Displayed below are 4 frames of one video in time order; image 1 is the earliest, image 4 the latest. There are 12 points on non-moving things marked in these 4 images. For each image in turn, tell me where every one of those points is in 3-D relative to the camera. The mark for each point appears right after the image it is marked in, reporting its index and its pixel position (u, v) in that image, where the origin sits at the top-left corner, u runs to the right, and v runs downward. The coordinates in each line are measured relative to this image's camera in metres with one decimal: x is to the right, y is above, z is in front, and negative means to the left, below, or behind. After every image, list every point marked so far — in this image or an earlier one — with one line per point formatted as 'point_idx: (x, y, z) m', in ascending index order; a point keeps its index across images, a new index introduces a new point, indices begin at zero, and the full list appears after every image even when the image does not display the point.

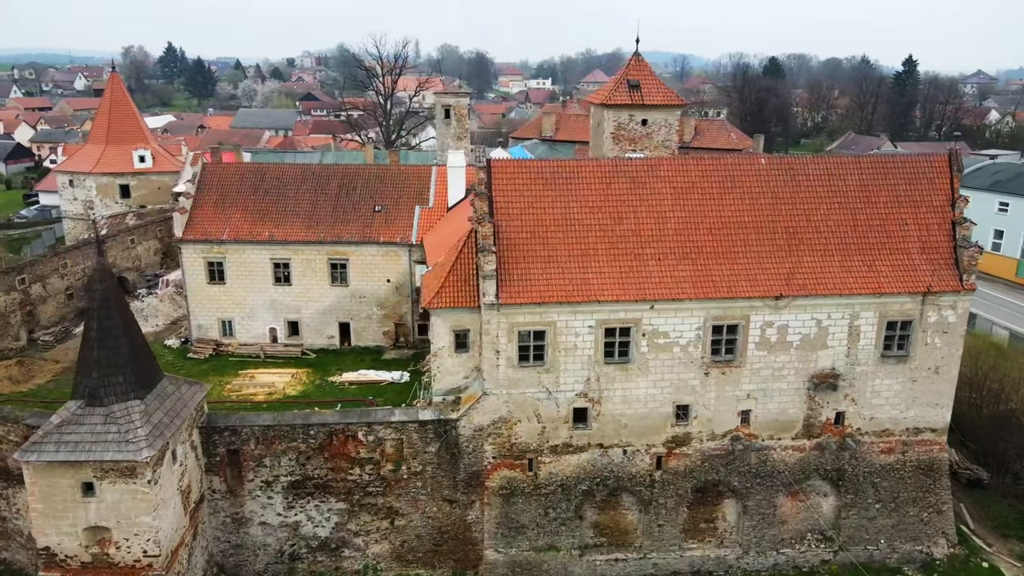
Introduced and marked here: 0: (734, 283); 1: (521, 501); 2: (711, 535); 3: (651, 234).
0: (+5.2, +0.1, +17.5) m
1: (+0.2, -5.3, +18.3) m
2: (+5.1, -6.4, +19.0) m
3: (+3.4, +1.3, +17.9) m
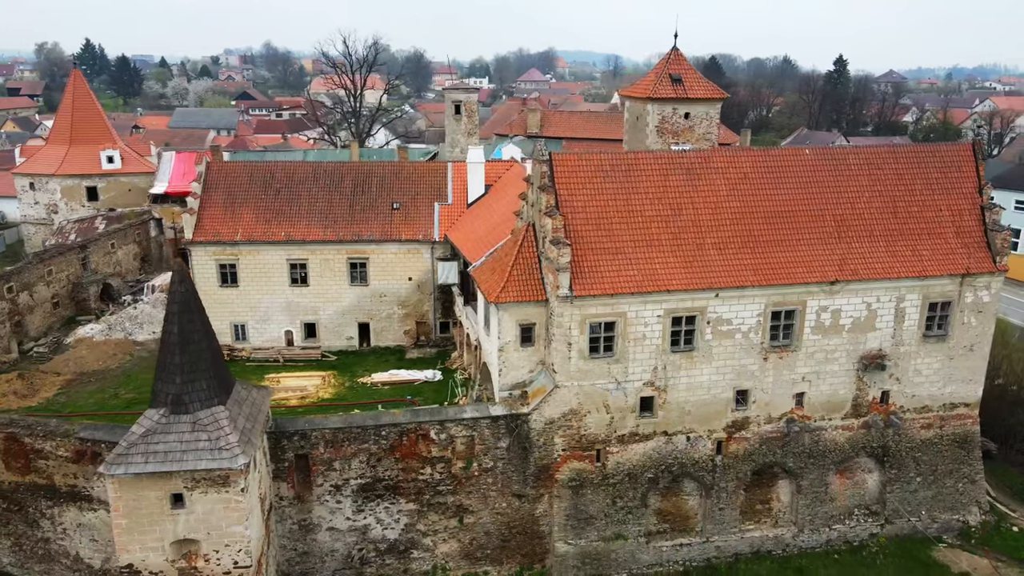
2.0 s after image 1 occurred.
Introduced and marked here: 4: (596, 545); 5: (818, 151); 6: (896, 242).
0: (+6.9, +0.4, +18.0) m
1: (+1.9, -5.1, +18.4) m
2: (+6.8, -6.1, +19.6) m
3: (+4.9, +1.6, +18.3) m
4: (+2.1, -6.5, +18.5) m
5: (+8.2, +3.7, +19.6) m
6: (+9.9, +1.2, +18.9) m
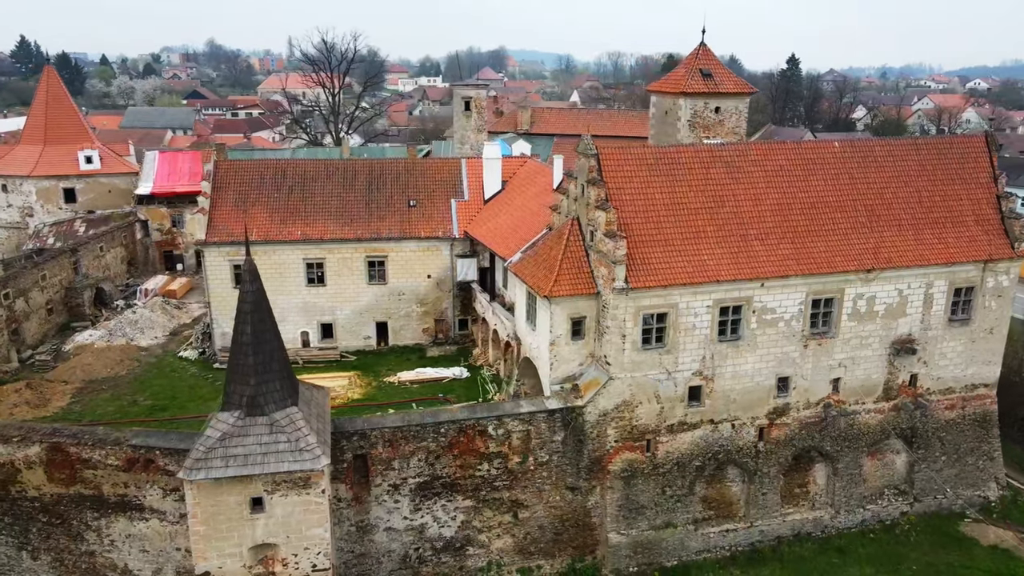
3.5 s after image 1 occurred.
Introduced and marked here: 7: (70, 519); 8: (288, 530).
0: (+8.1, +0.7, +18.6) m
1: (+3.3, -4.9, +18.6) m
2: (+8.0, -5.8, +20.1) m
3: (+6.1, +1.9, +18.7) m
4: (+3.5, -6.3, +18.8) m
5: (+9.2, +4.0, +20.2) m
6: (+11.0, +1.5, +19.6) m
7: (-9.9, -5.2, +16.4) m
8: (-4.2, -4.6, +13.8) m
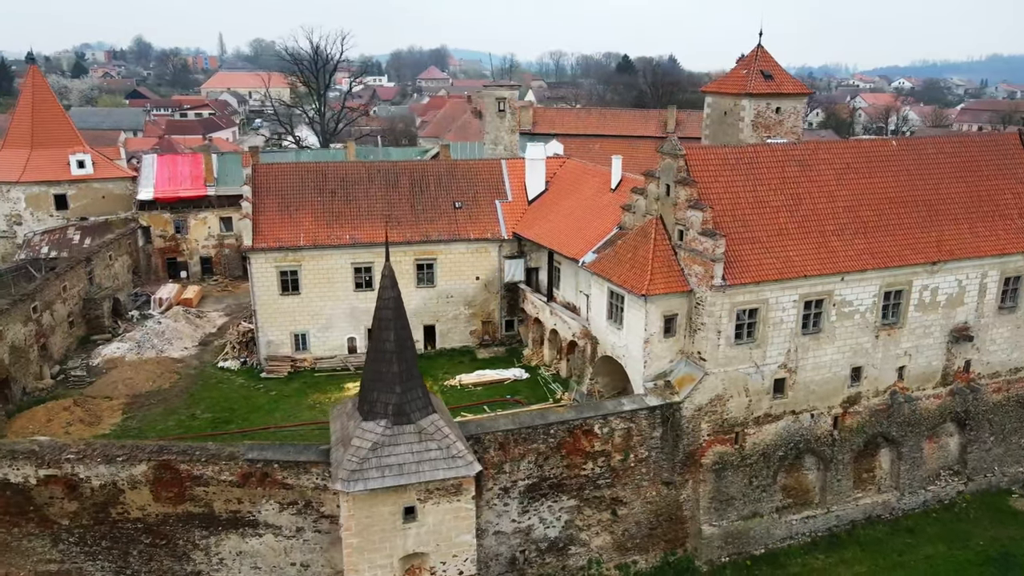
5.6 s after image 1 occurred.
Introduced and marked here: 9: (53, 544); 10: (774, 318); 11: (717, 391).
0: (+10.3, +0.9, +19.4) m
1: (+5.7, -4.8, +19.1) m
2: (+10.3, -5.6, +21.0) m
3: (+8.3, +2.0, +19.4) m
4: (+5.9, -6.2, +19.3) m
5: (+11.3, +4.2, +21.2) m
6: (+13.2, +1.8, +20.7) m
7: (-7.2, -5.4, +15.8) m
8: (-1.4, -4.7, +13.6) m
9: (-9.9, -5.5, +15.9) m
10: (+6.6, -0.8, +18.5) m
11: (+5.2, -2.6, +18.4) m
